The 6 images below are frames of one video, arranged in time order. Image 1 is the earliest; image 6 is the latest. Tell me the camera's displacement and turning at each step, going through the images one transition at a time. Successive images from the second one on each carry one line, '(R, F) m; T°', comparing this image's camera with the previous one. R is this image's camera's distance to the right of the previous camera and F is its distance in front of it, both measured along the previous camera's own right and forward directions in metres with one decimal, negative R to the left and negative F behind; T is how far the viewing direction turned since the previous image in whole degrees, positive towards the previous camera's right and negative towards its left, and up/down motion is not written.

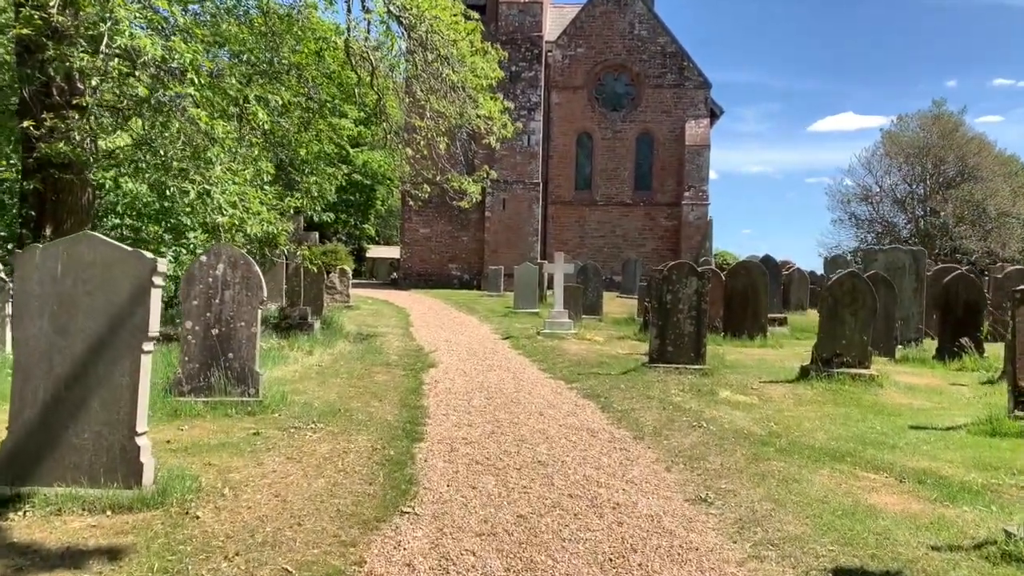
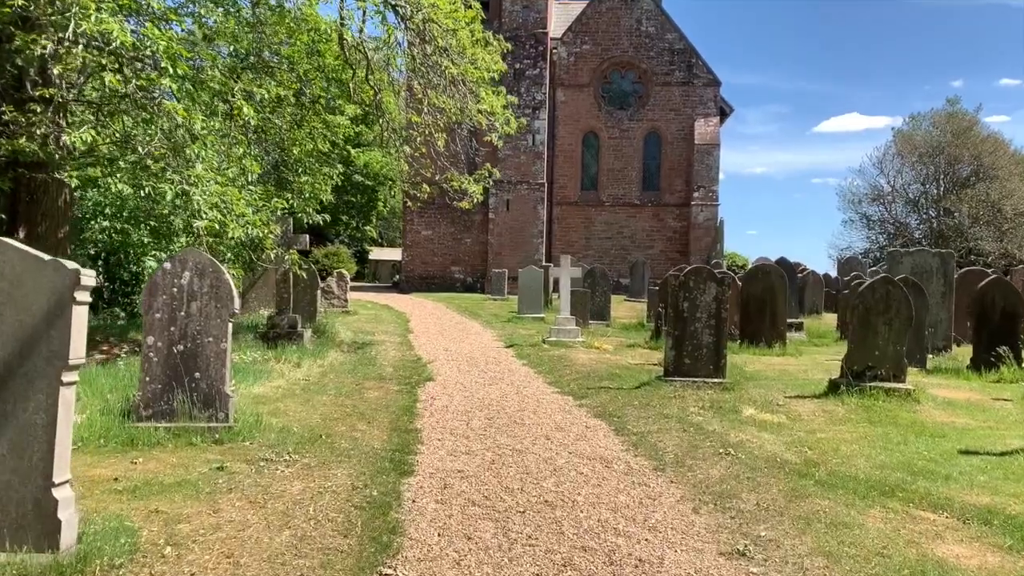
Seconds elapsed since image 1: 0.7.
(0.0, +0.7) m; 0°
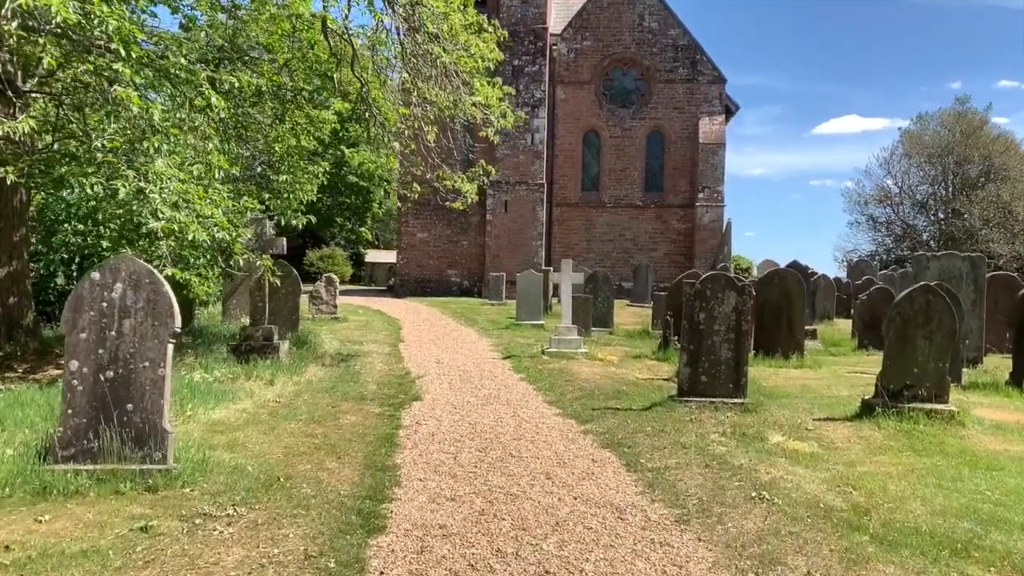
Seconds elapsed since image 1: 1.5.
(0.0, +0.8) m; 0°
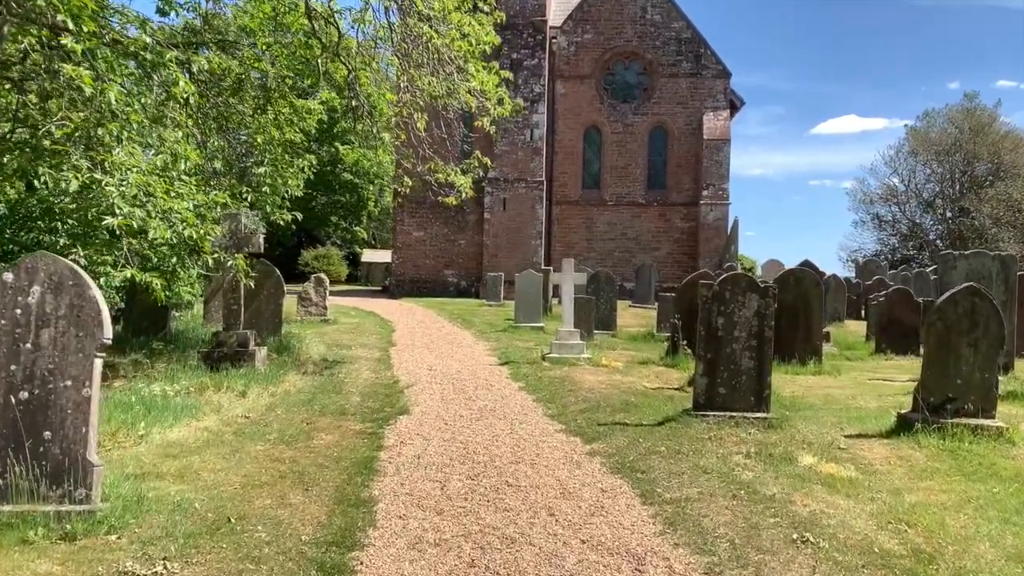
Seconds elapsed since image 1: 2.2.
(0.0, +0.7) m; 0°
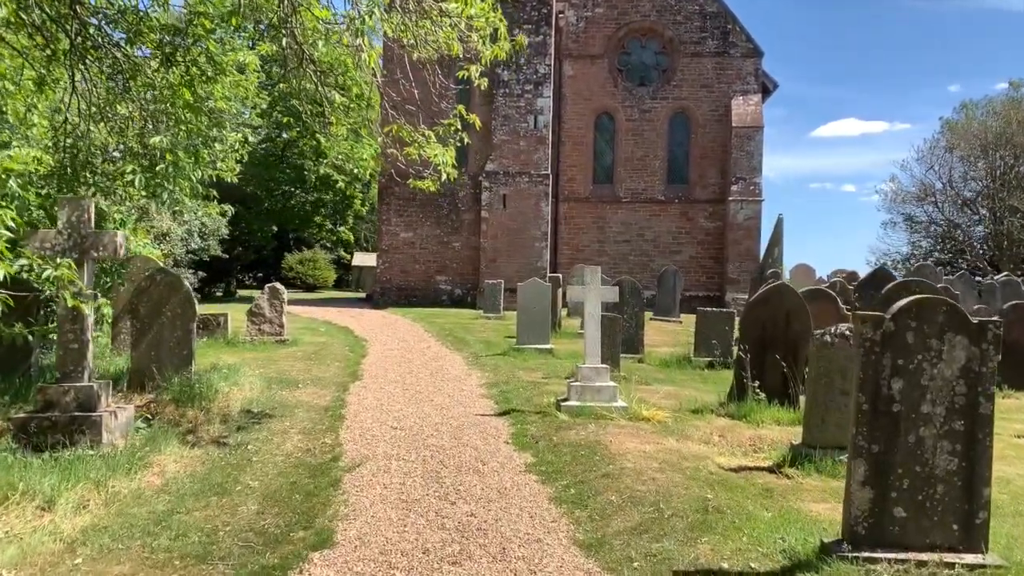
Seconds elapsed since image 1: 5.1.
(0.0, +2.9) m; 0°
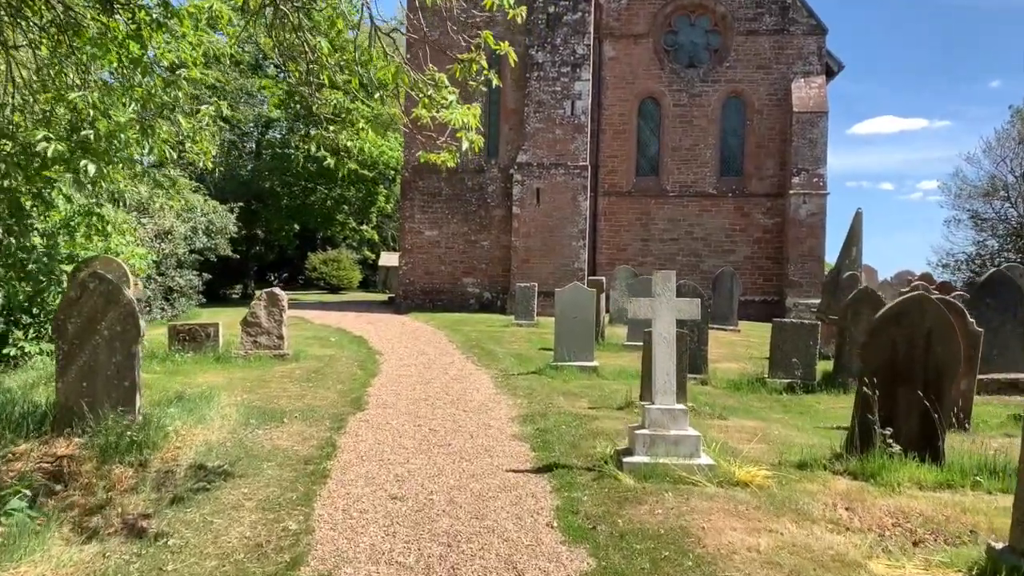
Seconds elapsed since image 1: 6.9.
(-0.1, +1.8) m; -2°
